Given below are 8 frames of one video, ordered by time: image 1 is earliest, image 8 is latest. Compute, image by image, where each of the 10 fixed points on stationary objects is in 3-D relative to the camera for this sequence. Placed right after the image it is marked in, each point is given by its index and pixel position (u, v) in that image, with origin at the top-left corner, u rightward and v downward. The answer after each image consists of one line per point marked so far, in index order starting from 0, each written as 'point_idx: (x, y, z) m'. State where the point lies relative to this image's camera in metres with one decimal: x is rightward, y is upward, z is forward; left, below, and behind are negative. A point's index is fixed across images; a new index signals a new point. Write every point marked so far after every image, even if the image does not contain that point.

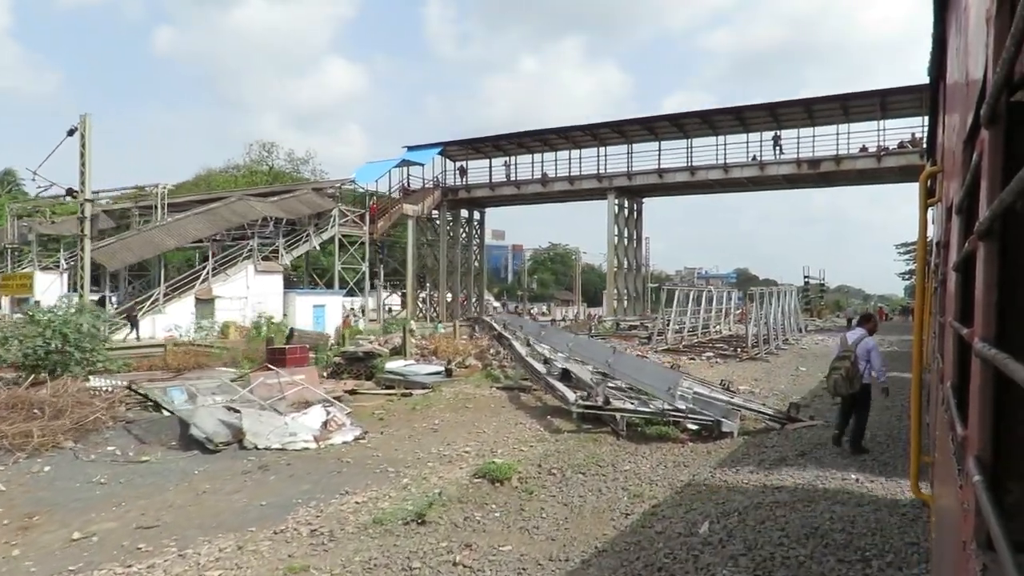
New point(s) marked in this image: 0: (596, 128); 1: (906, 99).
0: (+1.8, +3.9, +16.5) m
1: (+8.3, +4.0, +14.5) m
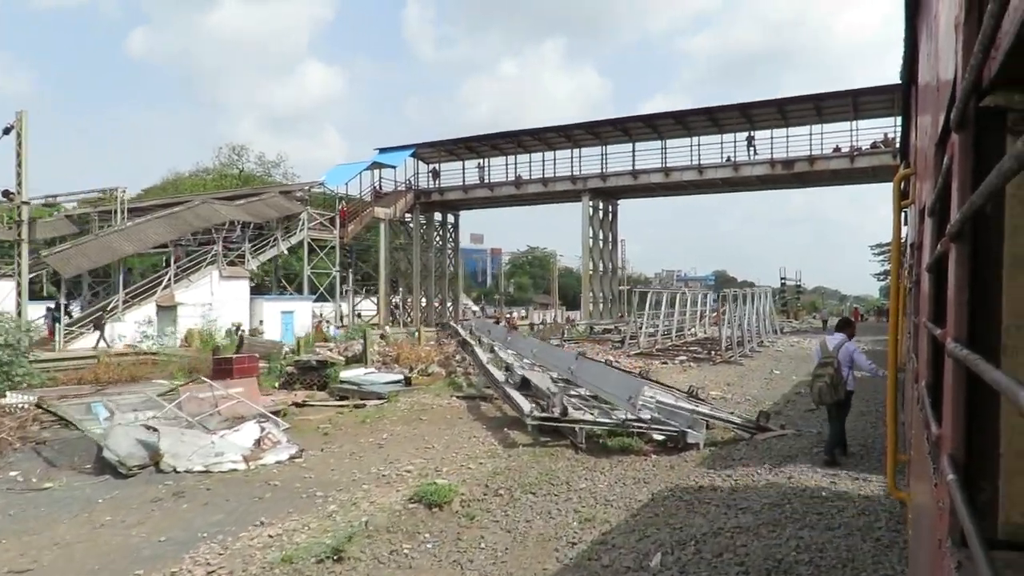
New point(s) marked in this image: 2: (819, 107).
0: (+1.2, +3.8, +16.3) m
1: (+7.7, +4.0, +14.5) m
2: (+6.6, +3.9, +14.9) m
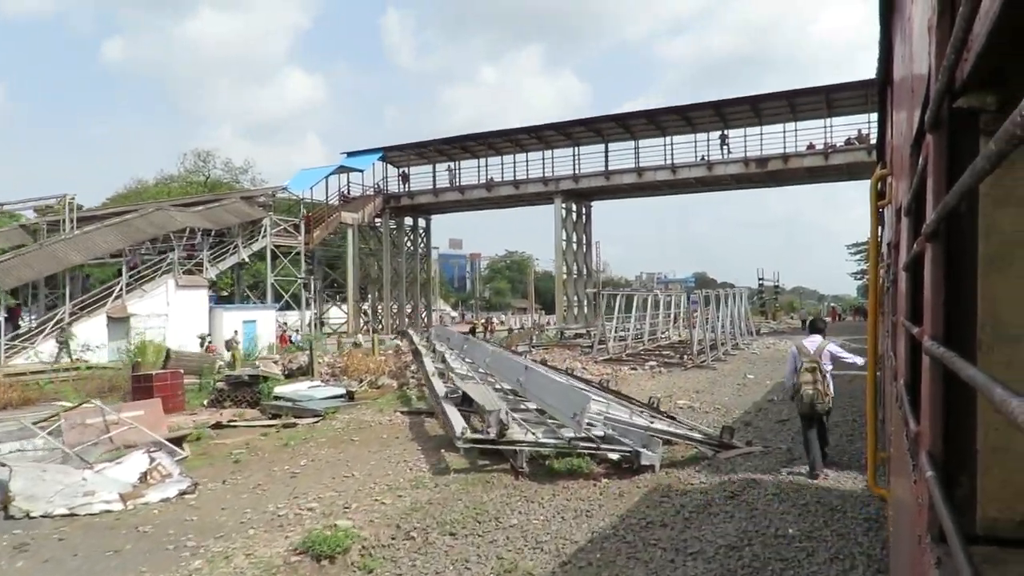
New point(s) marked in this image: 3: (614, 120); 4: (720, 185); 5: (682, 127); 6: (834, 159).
0: (+0.5, +3.7, +16.0) m
1: (+7.1, +4.0, +14.4) m
2: (+6.0, +3.9, +14.7) m
3: (+2.2, +3.8, +15.4) m
4: (+5.5, +2.9, +18.6) m
5: (+3.9, +3.7, +15.9) m
6: (+7.6, +3.1, +16.3) m
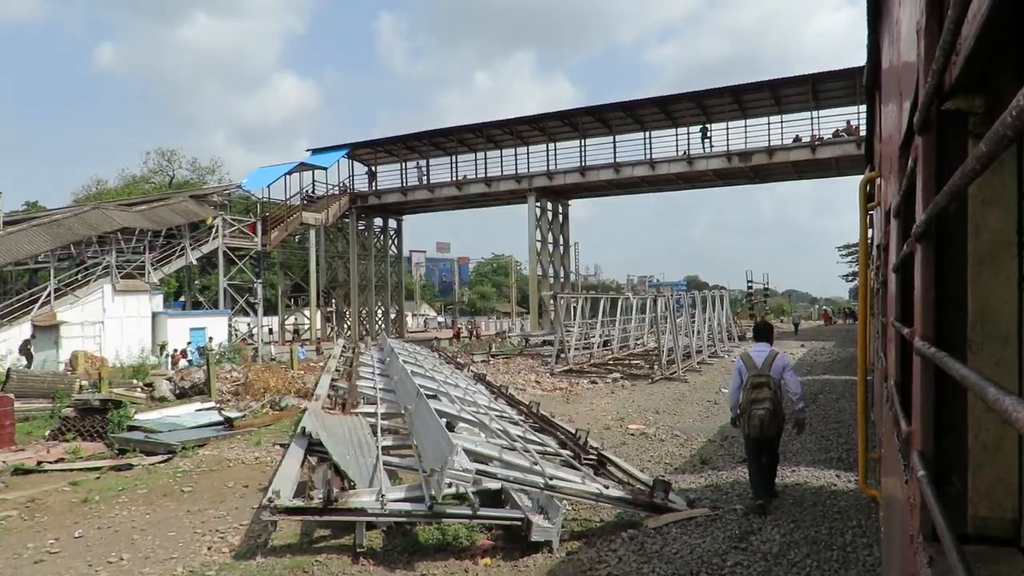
0: (-0.1, +3.6, +15.1) m
1: (+6.5, +4.0, +13.6) m
2: (+5.4, +3.9, +13.9) m
3: (+1.6, +3.7, +14.6) m
4: (+4.9, +2.8, +17.8) m
5: (+3.3, +3.7, +15.1) m
6: (+7.0, +3.1, +15.6) m
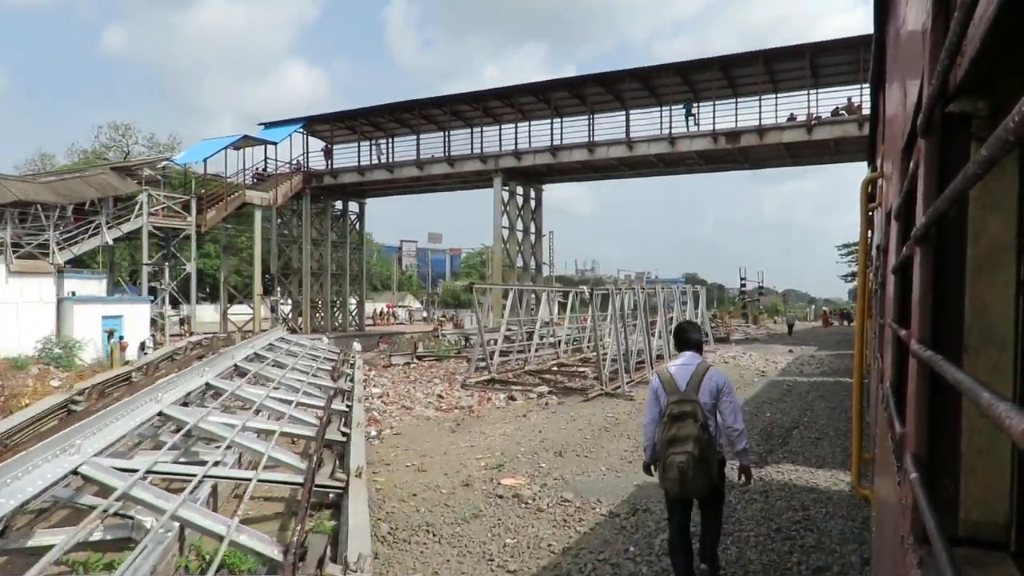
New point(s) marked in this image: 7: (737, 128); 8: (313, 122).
0: (-0.8, +3.8, +13.8) m
1: (+5.9, +4.0, +12.2) m
2: (+4.8, +3.9, +12.5) m
3: (+1.0, +3.8, +13.2) m
4: (+4.2, +2.9, +16.5) m
5: (+2.7, +3.8, +13.8) m
6: (+6.3, +3.1, +14.2) m
7: (+4.9, +3.4, +14.8) m
8: (-4.3, +3.6, +15.1) m
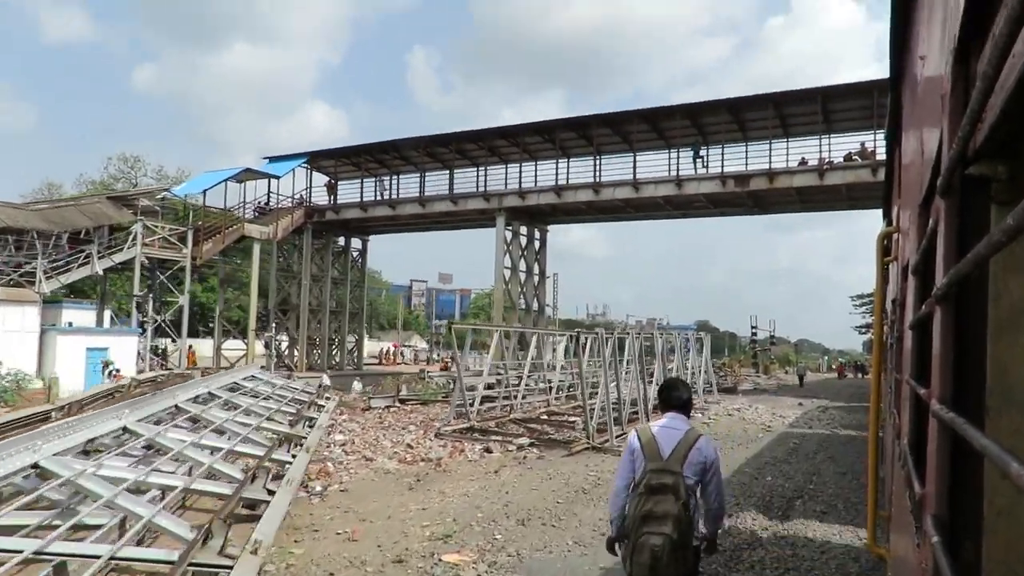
0: (-0.6, +3.0, +13.6) m
1: (+6.0, +3.1, +12.0) m
2: (+4.9, +3.1, +12.3) m
3: (+1.1, +3.0, +13.0) m
4: (+4.4, +1.8, +16.2) m
5: (+2.8, +2.9, +13.5) m
6: (+6.4, +2.1, +13.9) m
7: (+5.0, +2.4, +14.5) m
8: (-4.2, +2.8, +15.0) m
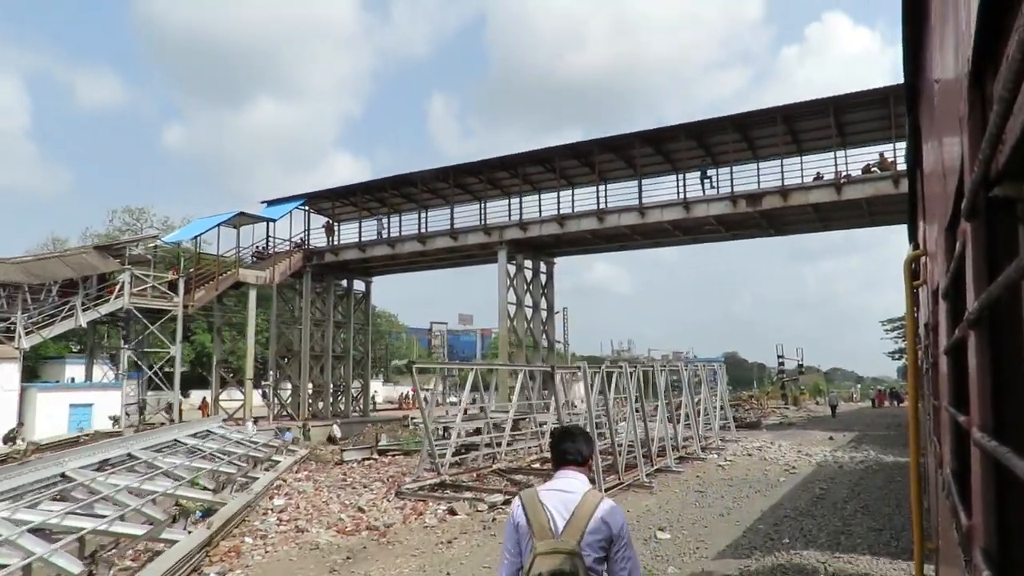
0: (-0.6, +2.3, +13.2) m
1: (+5.9, +2.8, +11.3) m
2: (+4.8, +2.6, +11.7) m
3: (+1.1, +2.4, +12.5) m
4: (+4.5, +1.2, +15.5) m
5: (+2.8, +2.3, +13.0) m
6: (+6.5, +1.7, +13.2) m
7: (+5.0, +1.8, +13.8) m
8: (-4.1, +1.9, +14.6) m
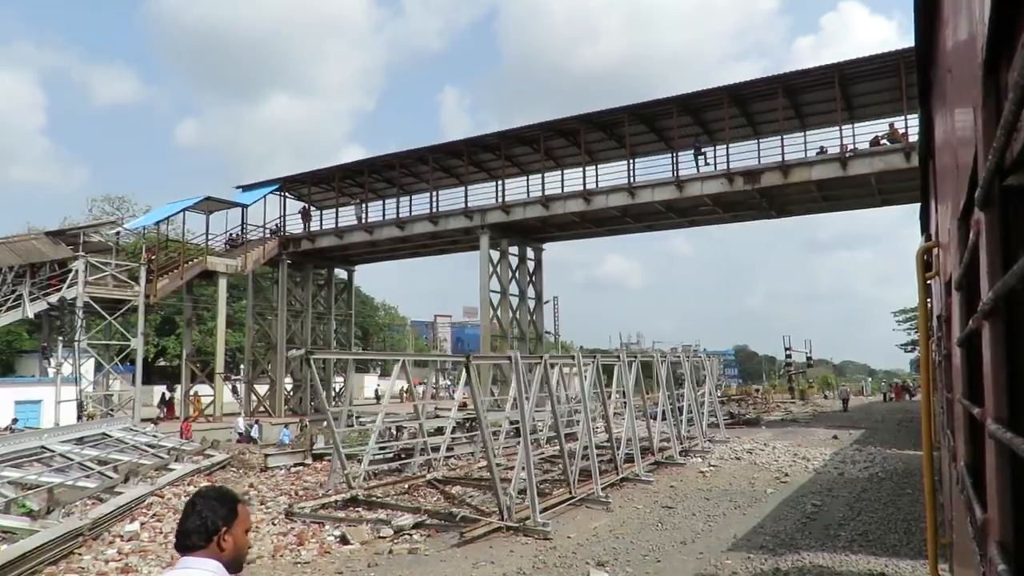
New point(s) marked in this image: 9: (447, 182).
0: (-0.9, +2.5, +12.4) m
1: (+5.6, +3.0, +10.5) m
2: (+4.5, +2.9, +10.8) m
3: (+0.8, +2.6, +11.7) m
4: (+4.3, +1.4, +14.7) m
5: (+2.6, +2.5, +12.2) m
6: (+6.2, +1.9, +12.3) m
7: (+4.8, +2.1, +13.0) m
8: (-4.4, +2.1, +13.9) m
9: (-1.1, +2.1, +13.9) m
